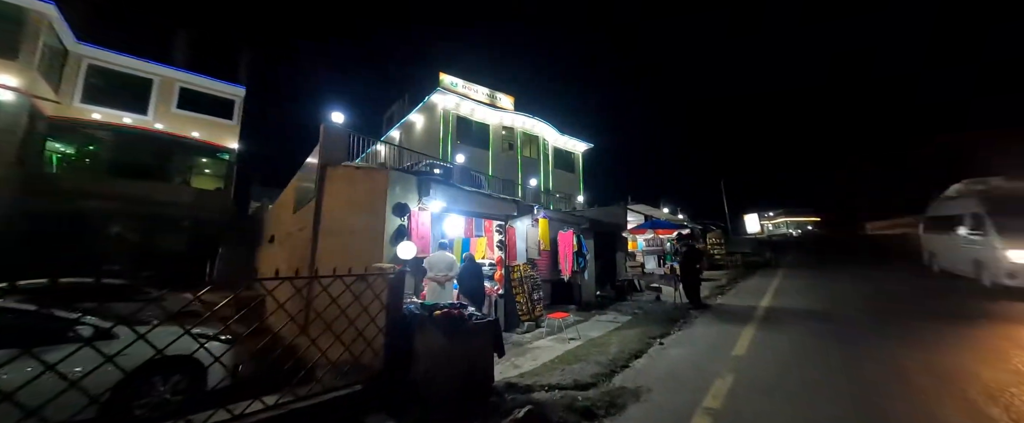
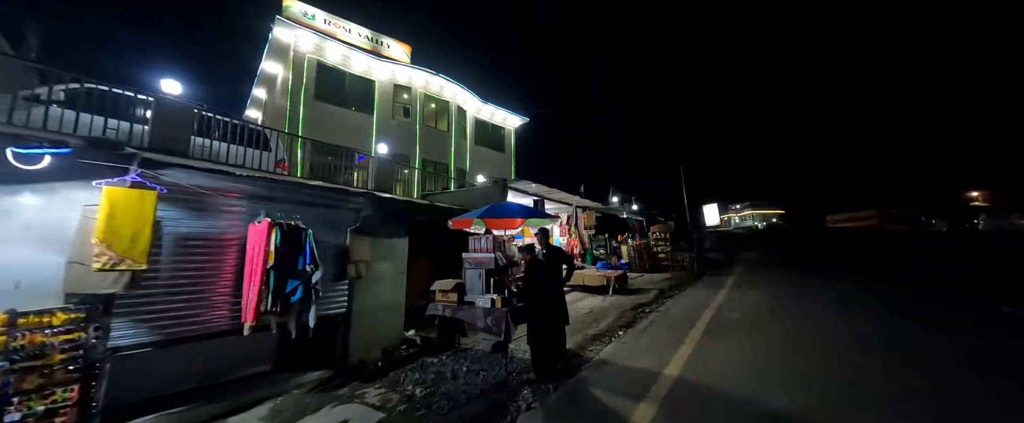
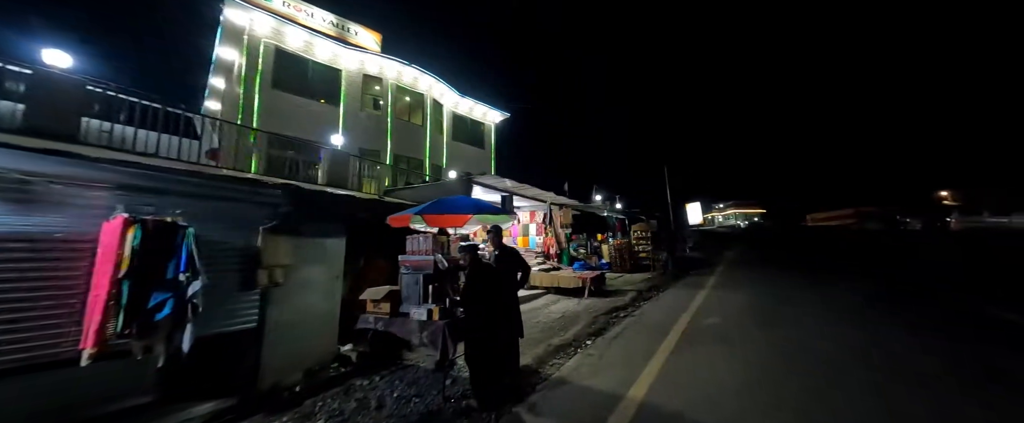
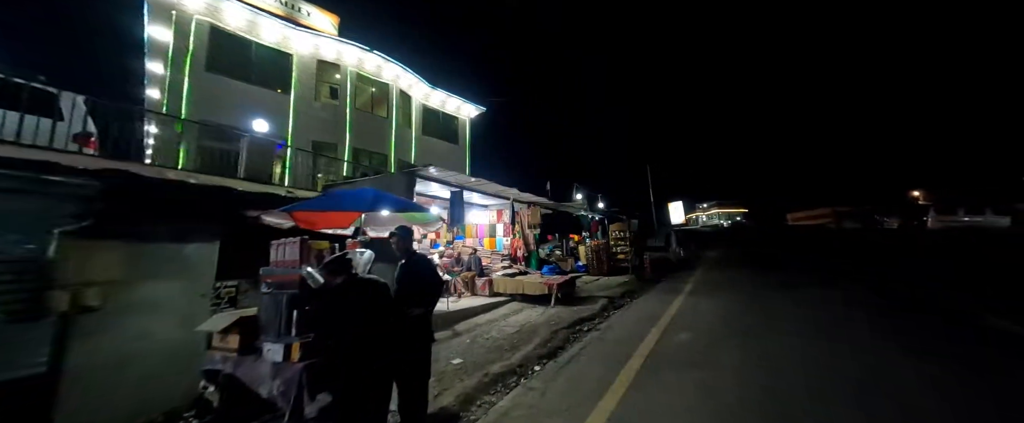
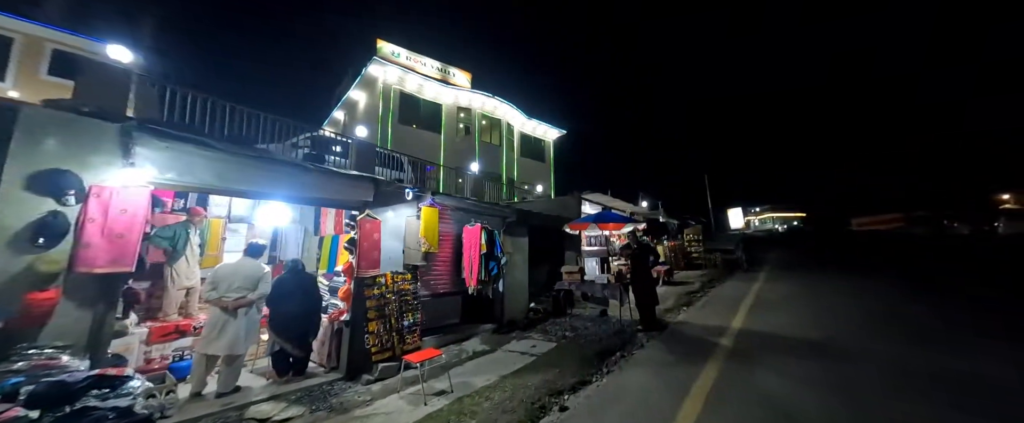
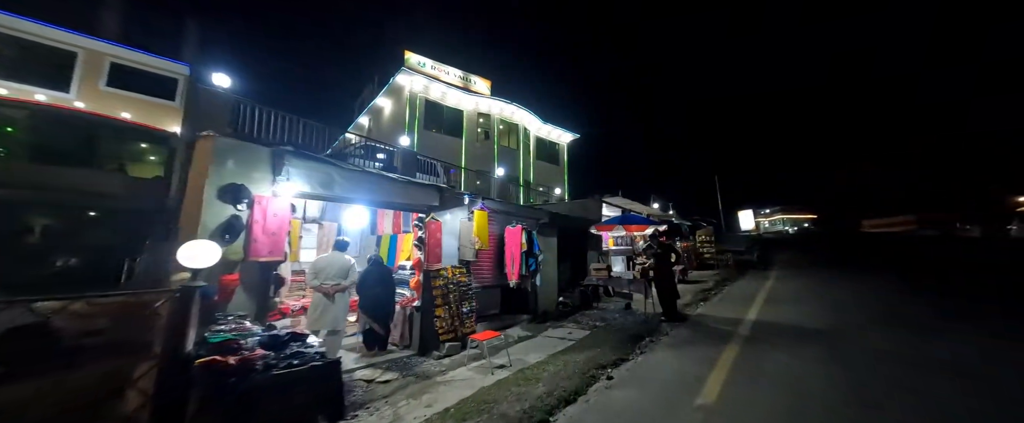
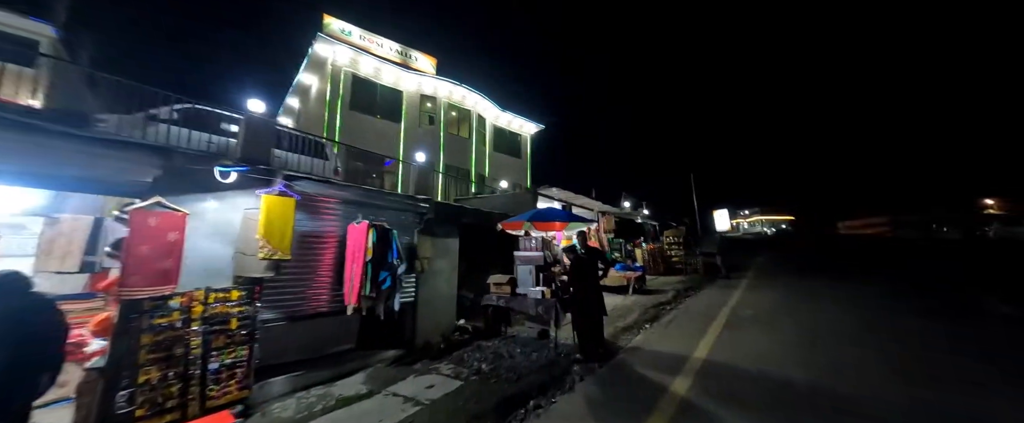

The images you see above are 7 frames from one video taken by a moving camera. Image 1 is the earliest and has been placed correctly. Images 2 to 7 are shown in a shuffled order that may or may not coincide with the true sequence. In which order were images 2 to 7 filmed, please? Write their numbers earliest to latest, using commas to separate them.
6, 5, 7, 2, 3, 4
